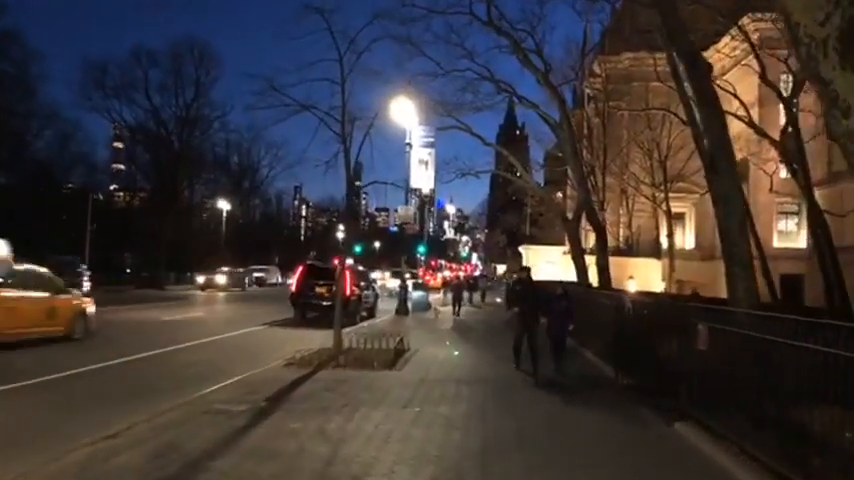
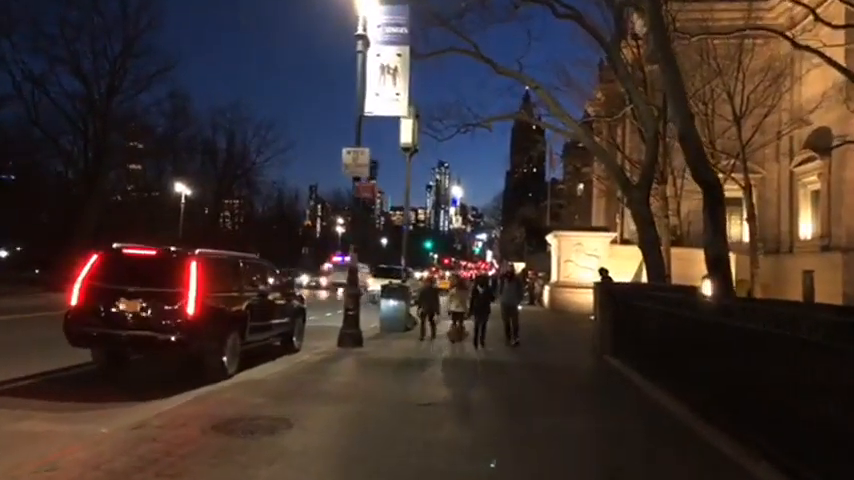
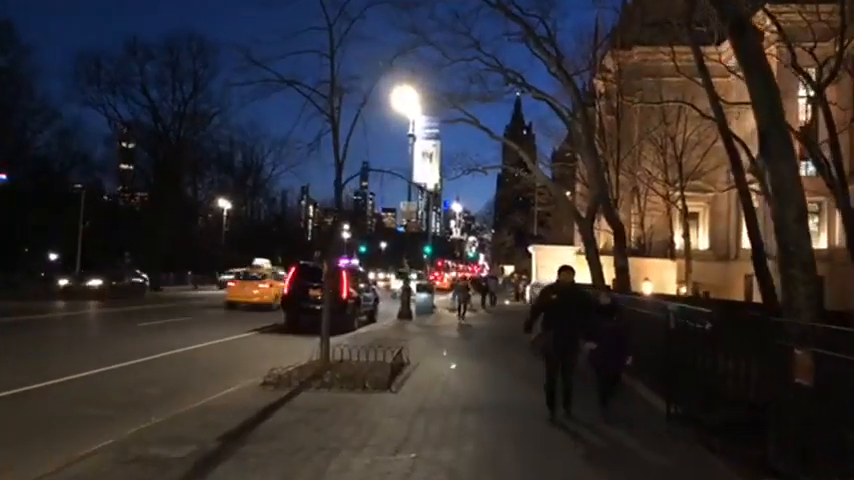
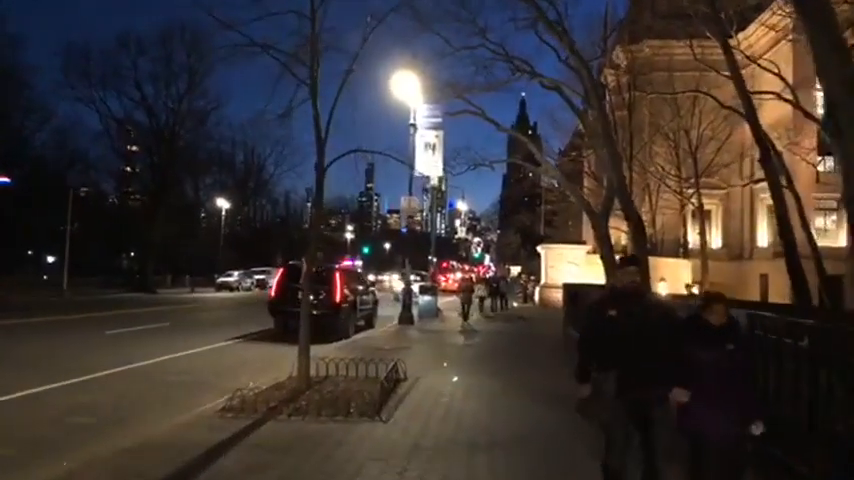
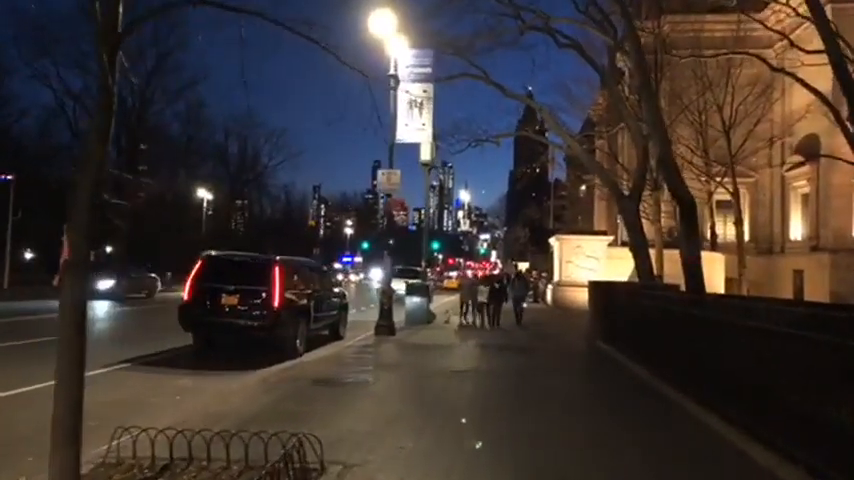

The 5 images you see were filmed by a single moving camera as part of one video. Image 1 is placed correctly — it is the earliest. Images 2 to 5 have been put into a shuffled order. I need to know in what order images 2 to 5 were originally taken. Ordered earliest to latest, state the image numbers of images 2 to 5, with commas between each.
3, 4, 5, 2
